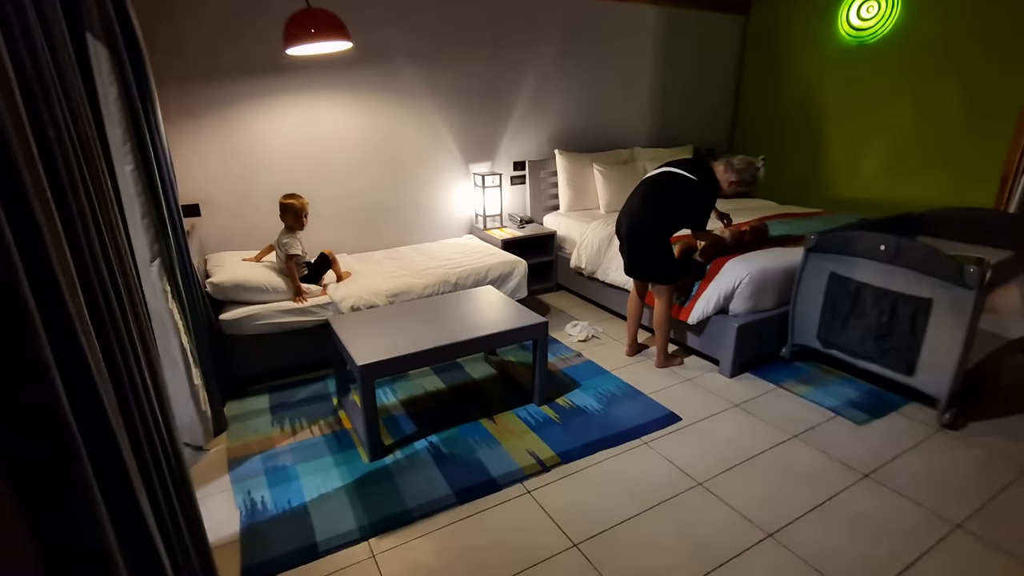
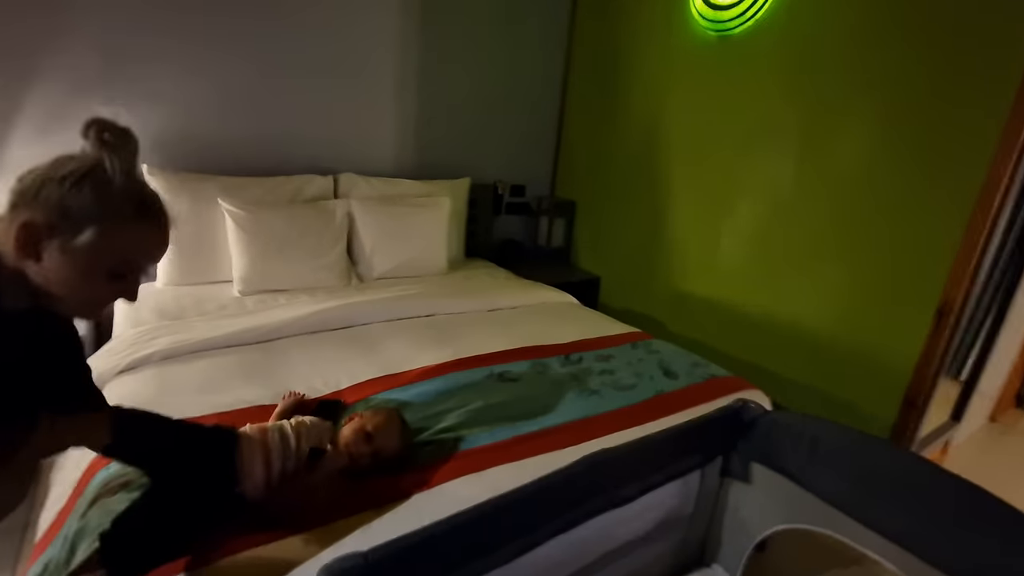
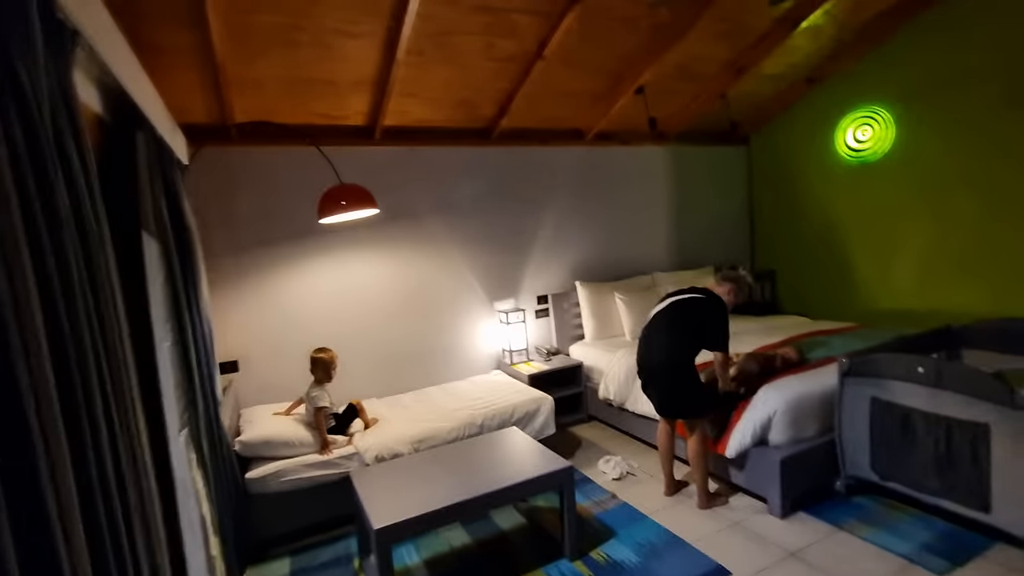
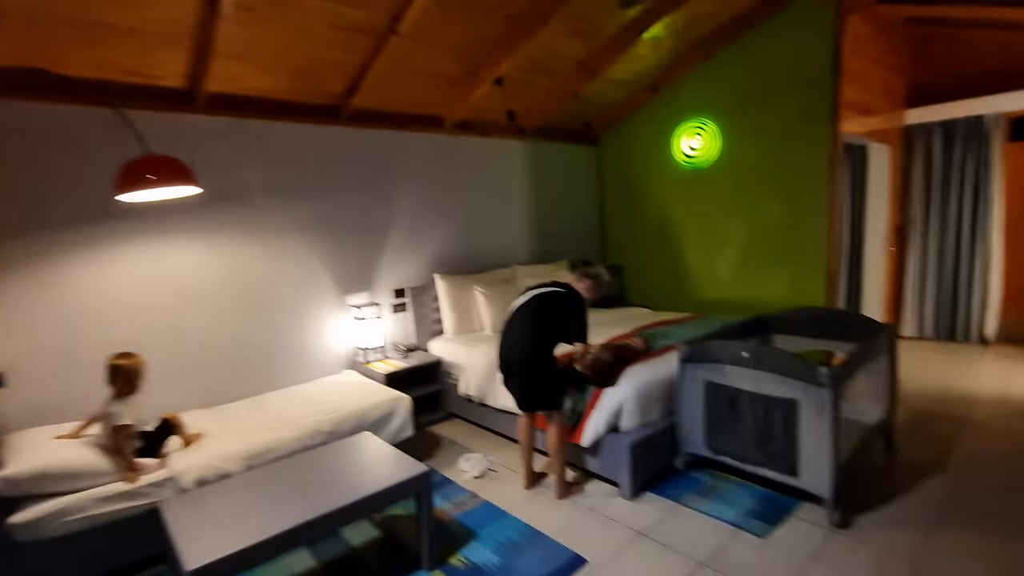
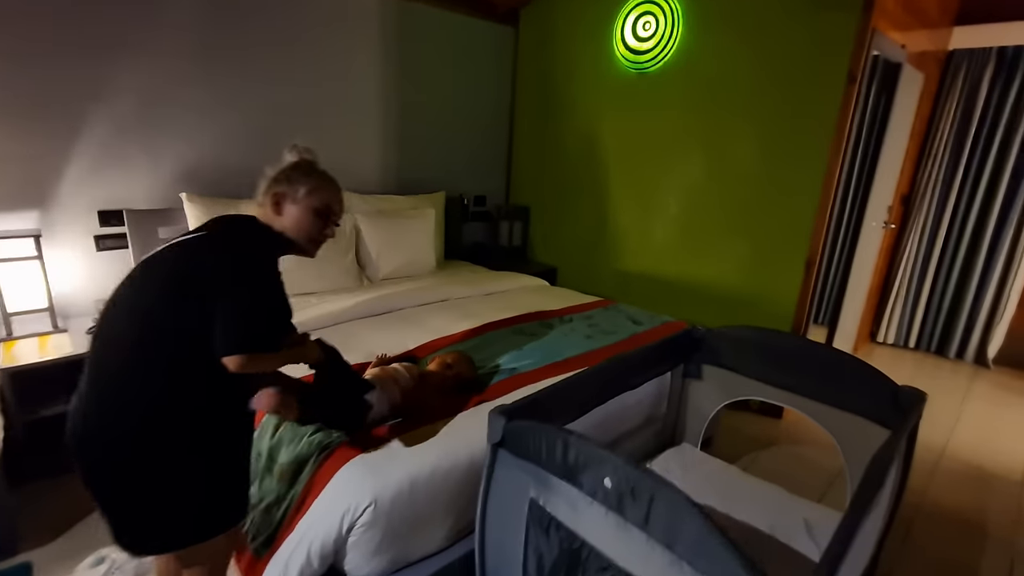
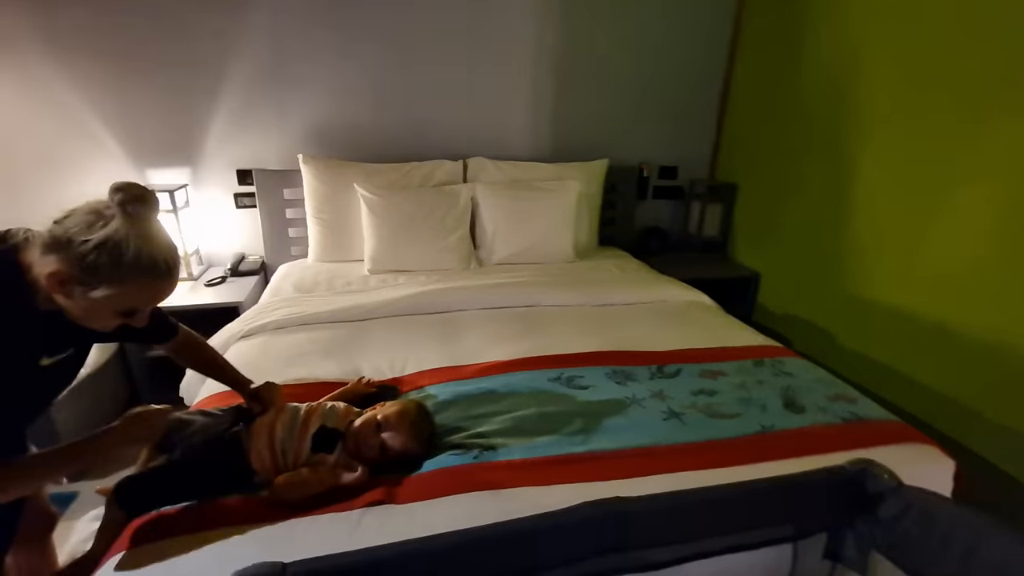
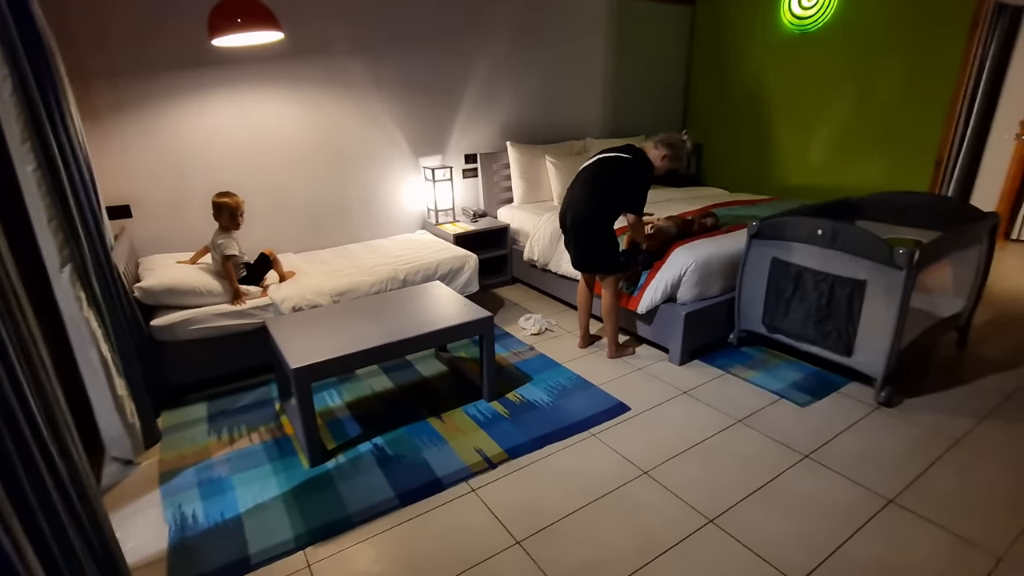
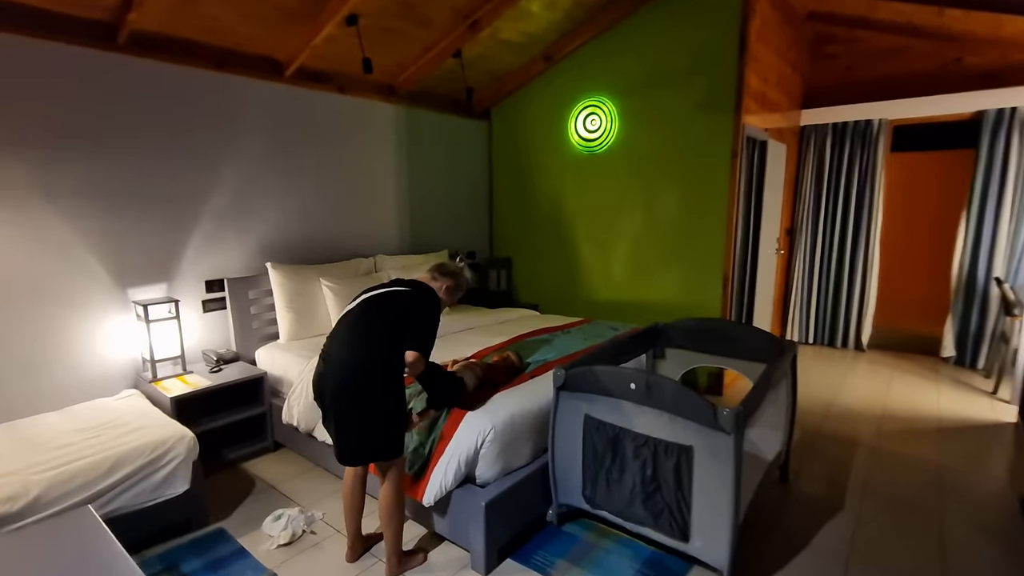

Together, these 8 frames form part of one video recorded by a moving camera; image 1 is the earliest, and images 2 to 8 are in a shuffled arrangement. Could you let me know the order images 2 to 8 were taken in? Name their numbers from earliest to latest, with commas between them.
7, 3, 4, 8, 5, 2, 6
